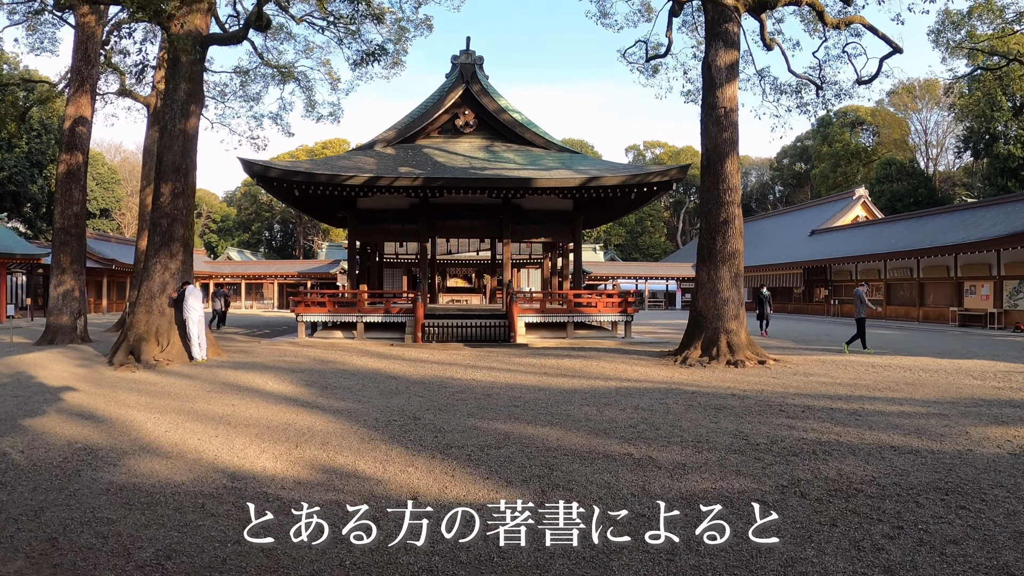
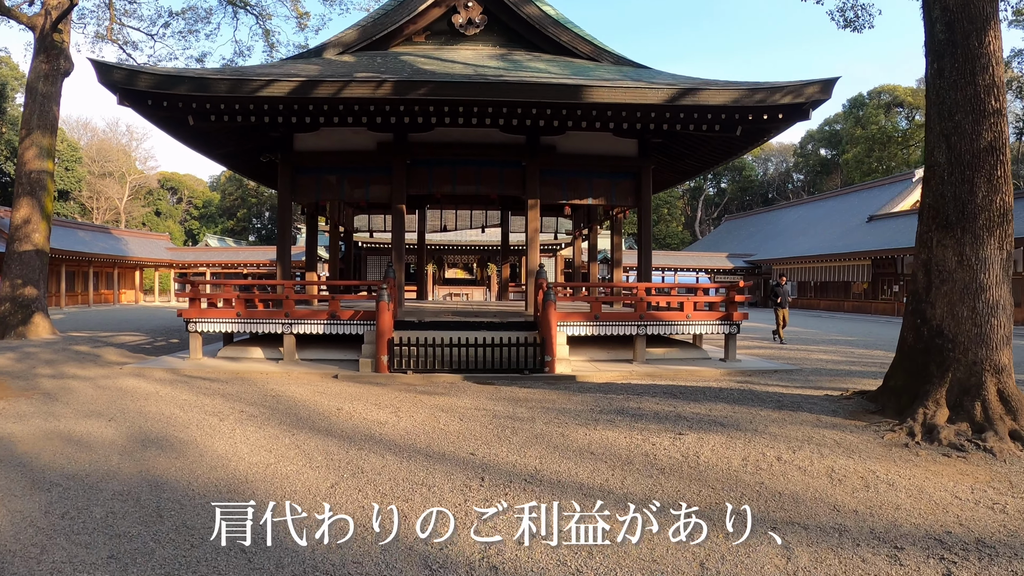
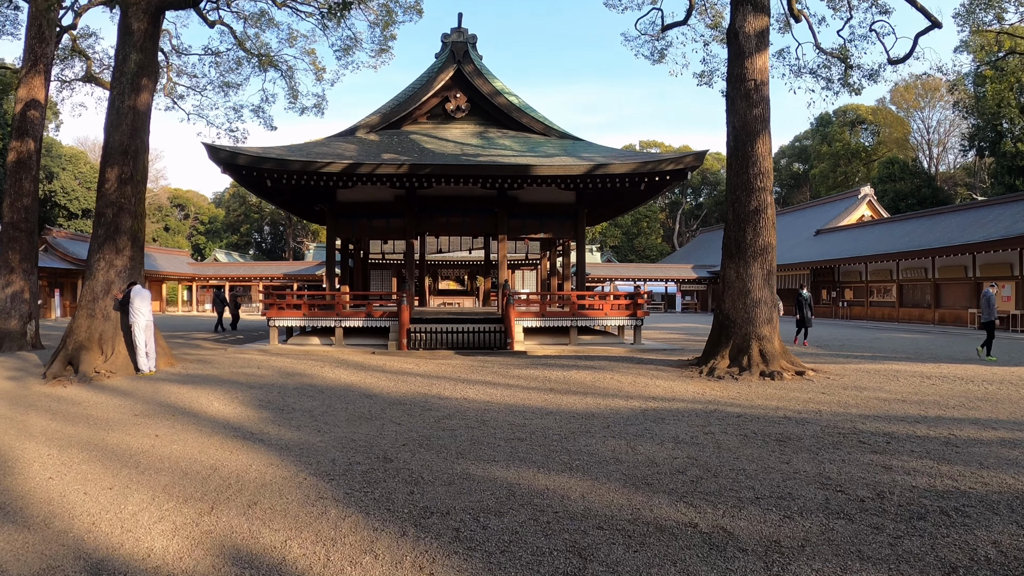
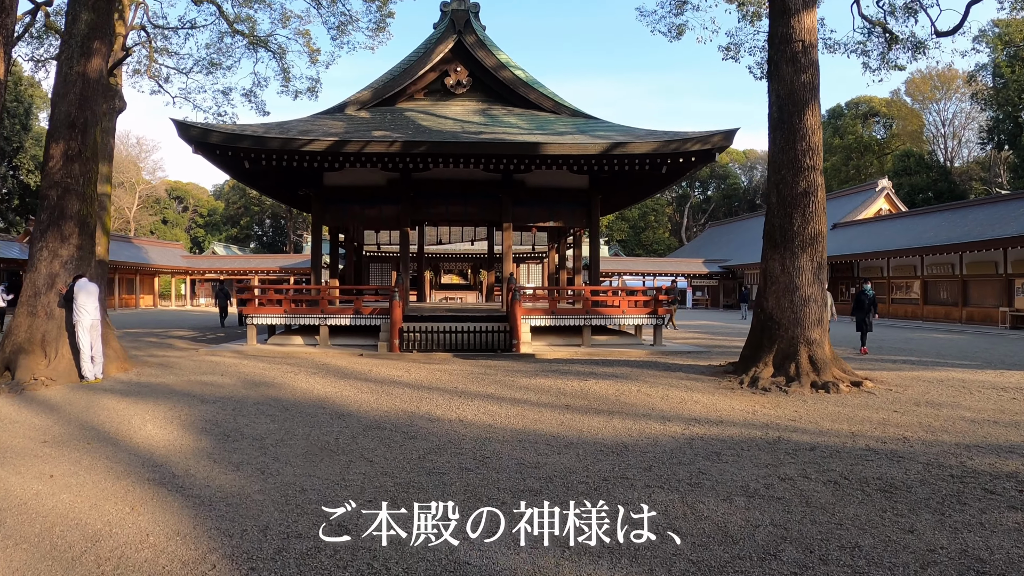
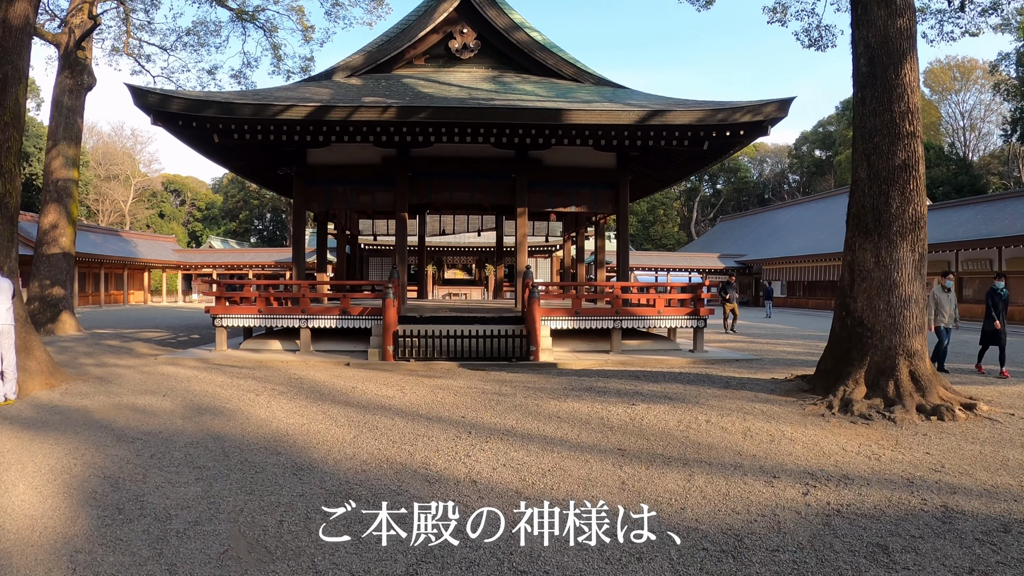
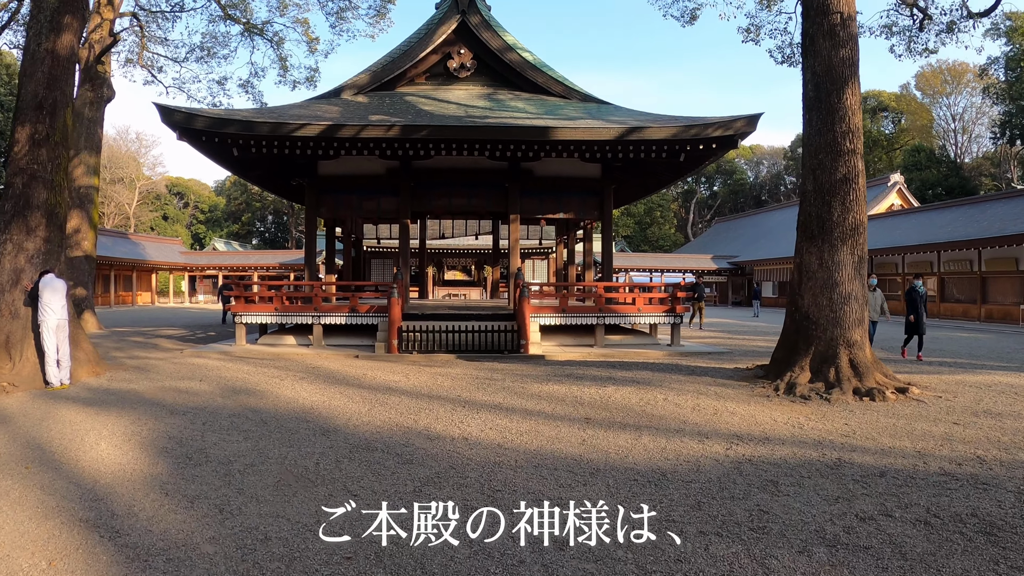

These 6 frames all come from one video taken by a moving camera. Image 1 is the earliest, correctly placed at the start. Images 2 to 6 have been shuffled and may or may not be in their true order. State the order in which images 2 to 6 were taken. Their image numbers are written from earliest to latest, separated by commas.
3, 4, 6, 5, 2
